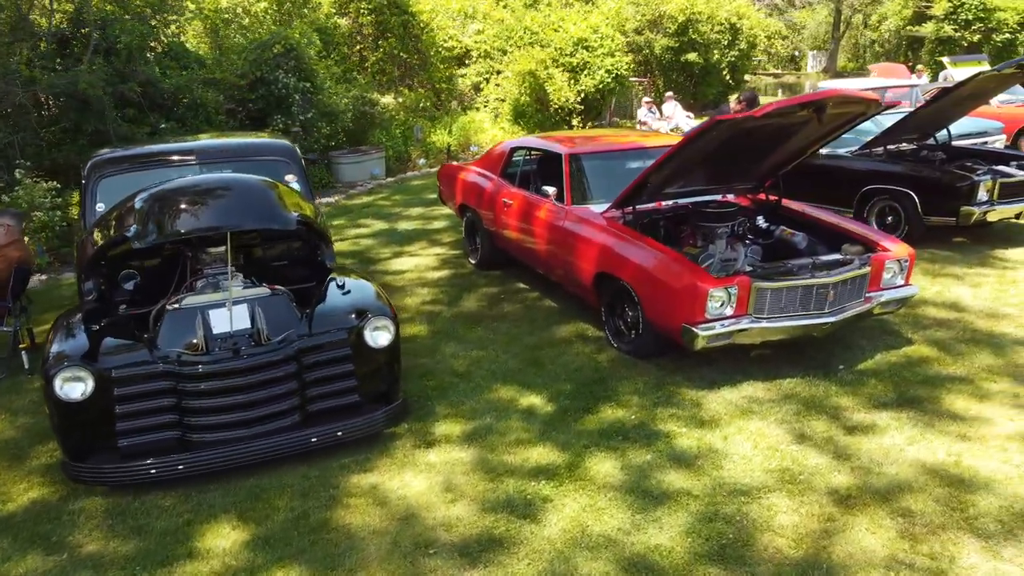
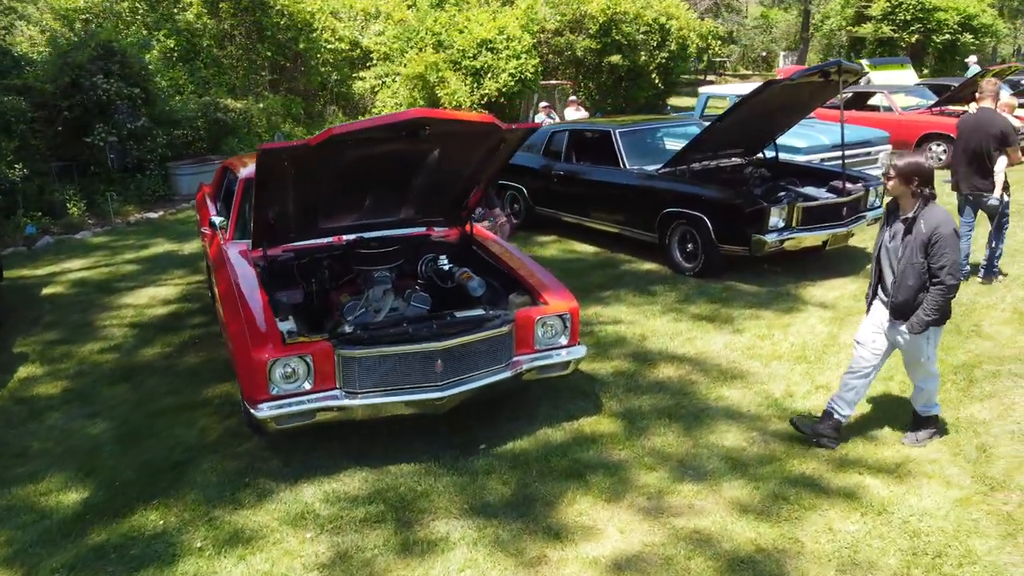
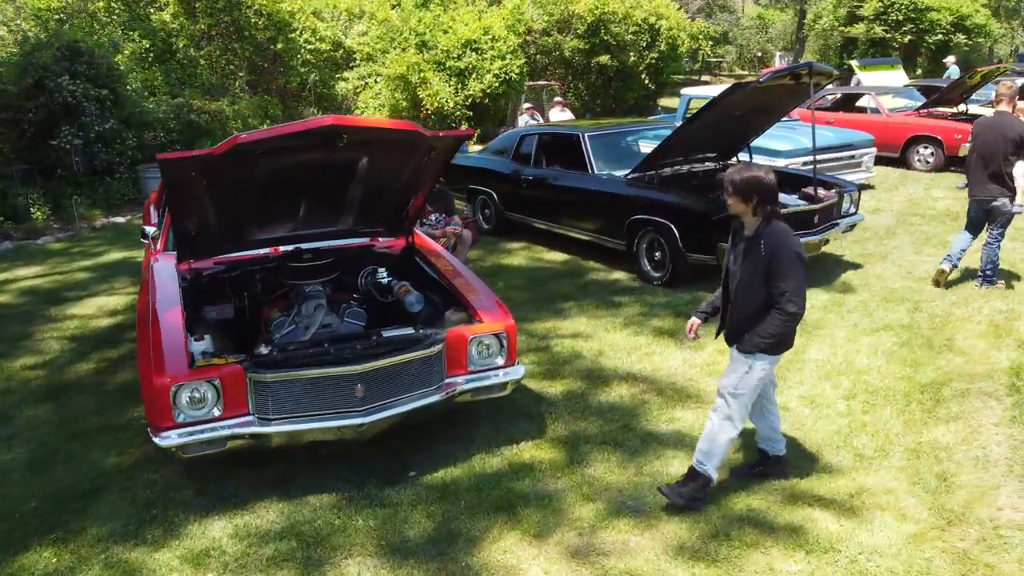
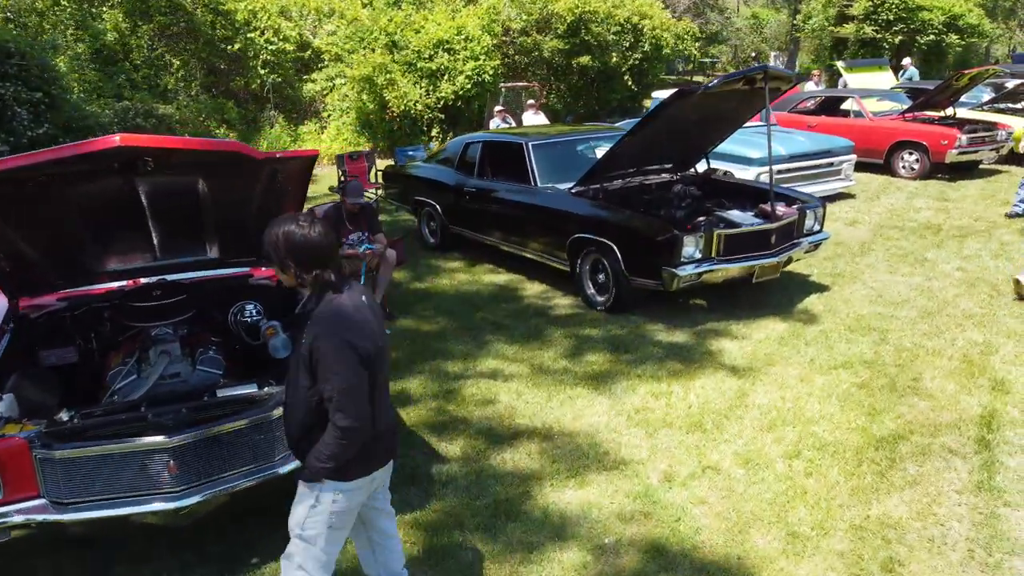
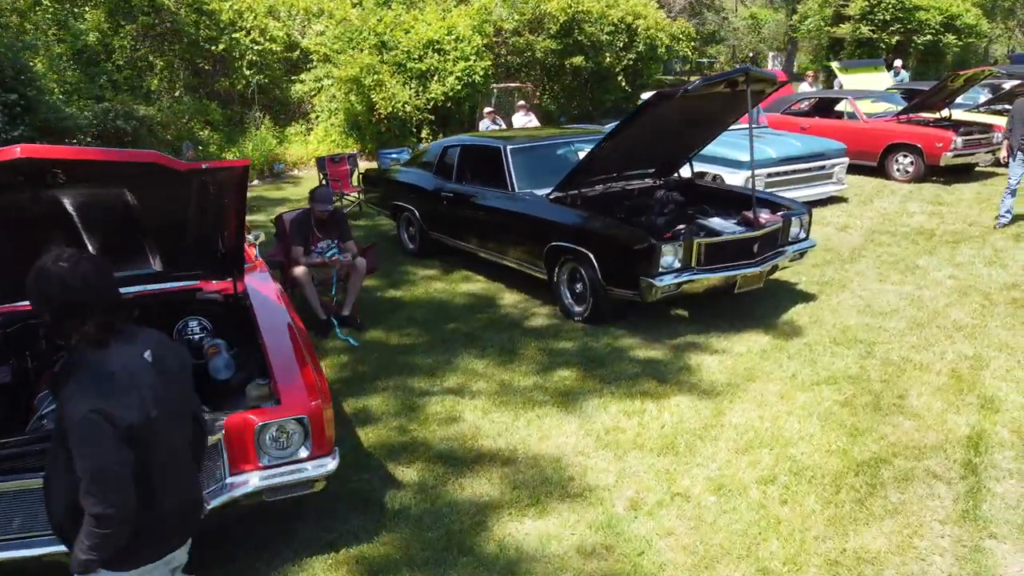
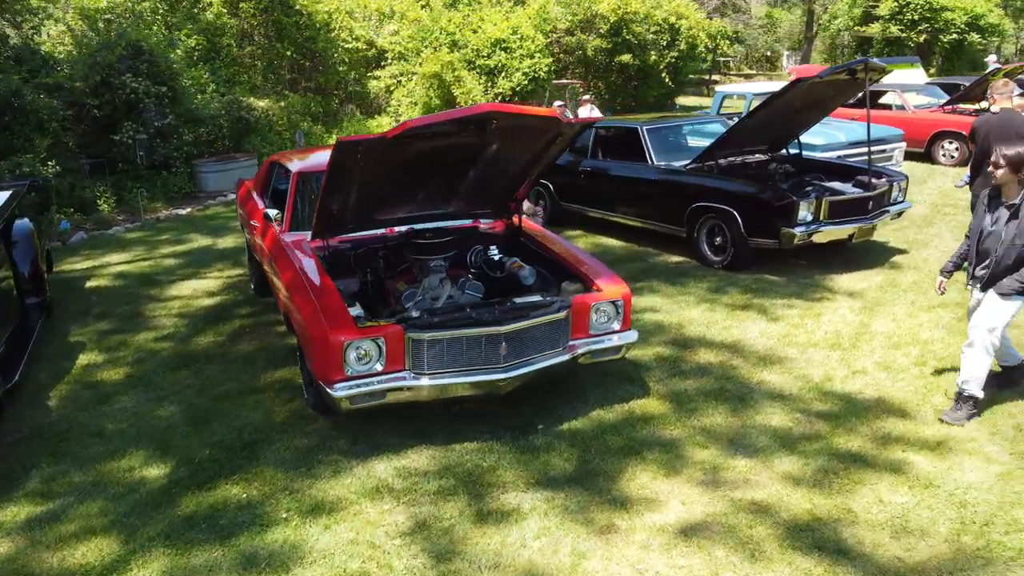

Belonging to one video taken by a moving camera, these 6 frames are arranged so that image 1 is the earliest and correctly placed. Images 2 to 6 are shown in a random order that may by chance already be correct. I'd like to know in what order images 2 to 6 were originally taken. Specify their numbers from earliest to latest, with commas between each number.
6, 2, 3, 4, 5
